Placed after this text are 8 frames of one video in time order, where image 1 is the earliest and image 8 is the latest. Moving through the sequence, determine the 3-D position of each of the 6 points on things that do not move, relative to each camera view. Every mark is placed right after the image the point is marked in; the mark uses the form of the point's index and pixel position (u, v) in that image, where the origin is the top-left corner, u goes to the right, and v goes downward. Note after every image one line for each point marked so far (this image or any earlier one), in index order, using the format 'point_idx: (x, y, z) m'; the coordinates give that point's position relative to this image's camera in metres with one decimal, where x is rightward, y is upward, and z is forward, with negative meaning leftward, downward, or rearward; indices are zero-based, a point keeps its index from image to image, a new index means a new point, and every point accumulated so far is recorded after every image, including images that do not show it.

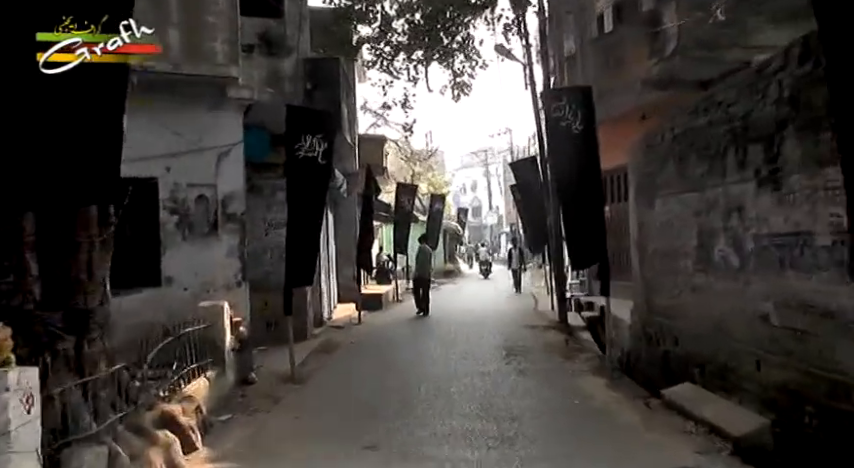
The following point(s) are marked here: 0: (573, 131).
0: (+2.1, +1.5, +7.9) m
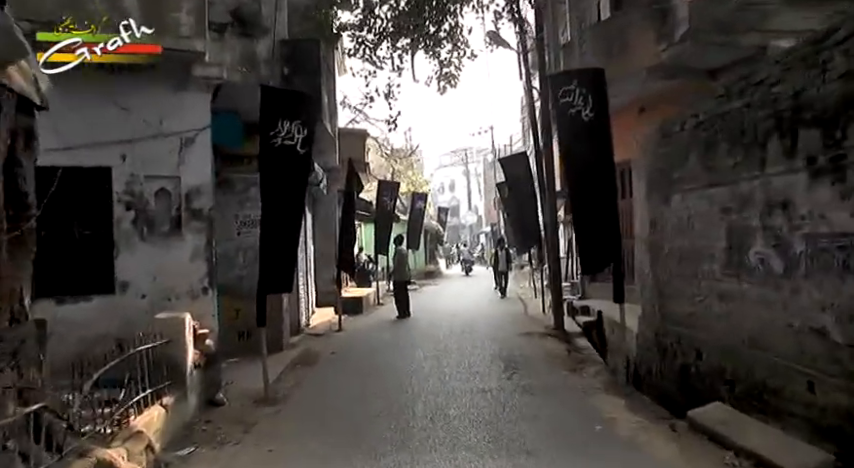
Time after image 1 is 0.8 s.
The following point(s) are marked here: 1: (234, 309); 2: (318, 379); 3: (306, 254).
0: (+2.0, +1.5, +7.1) m
1: (-3.4, -1.3, +9.6) m
2: (-1.6, -2.2, +8.1) m
3: (-2.8, -0.5, +12.7) m
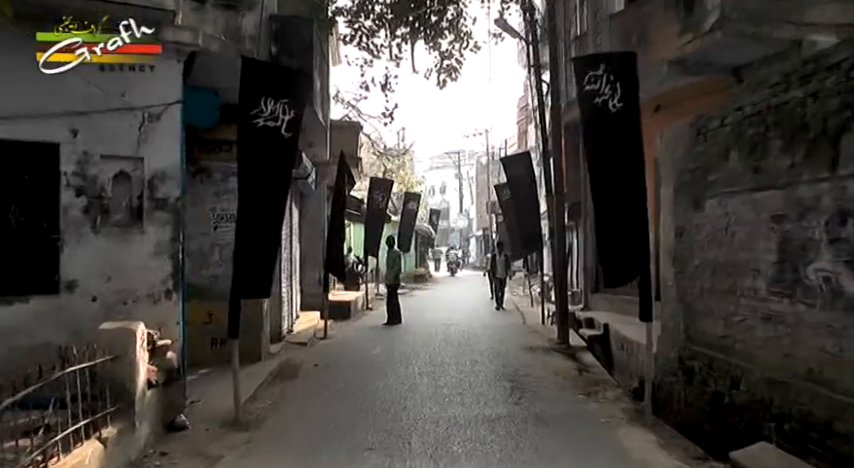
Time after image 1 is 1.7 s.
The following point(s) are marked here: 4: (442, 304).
0: (+2.1, +1.4, +6.2) m
1: (-3.5, -1.3, +8.6) m
2: (-1.7, -2.1, +7.1) m
3: (-3.0, -0.4, +11.7) m
4: (+0.5, -2.5, +19.5) m
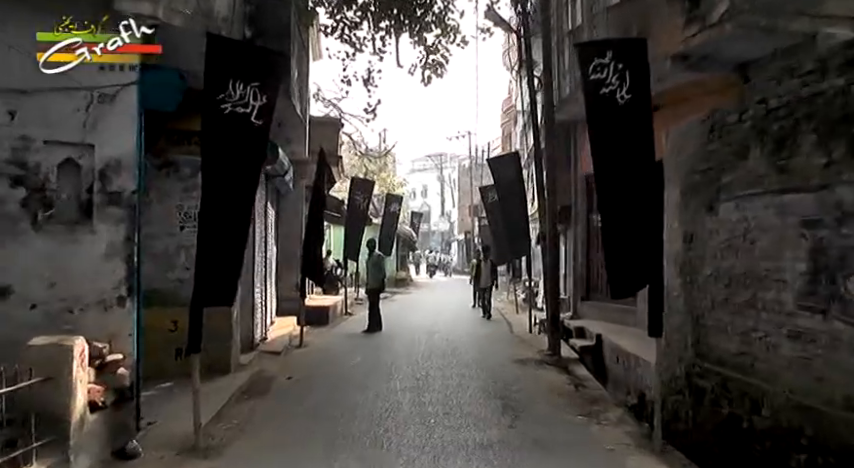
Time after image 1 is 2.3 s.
0: (+2.0, +1.4, +5.7) m
1: (-3.7, -1.3, +7.8) m
2: (-1.9, -2.2, +6.4) m
3: (-3.3, -0.5, +10.9) m
4: (-0.1, -2.7, +18.8) m
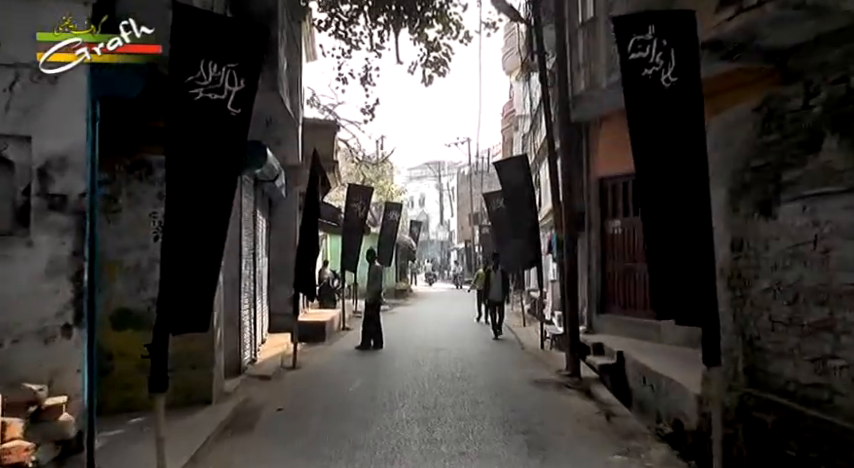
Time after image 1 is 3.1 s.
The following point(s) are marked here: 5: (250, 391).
0: (+2.1, +1.3, +4.8) m
1: (-3.6, -1.4, +6.8) m
2: (-1.7, -2.3, +5.4) m
3: (-3.2, -0.7, +10.0) m
4: (0.0, -3.0, +17.9) m
5: (-2.6, -2.3, +7.9) m
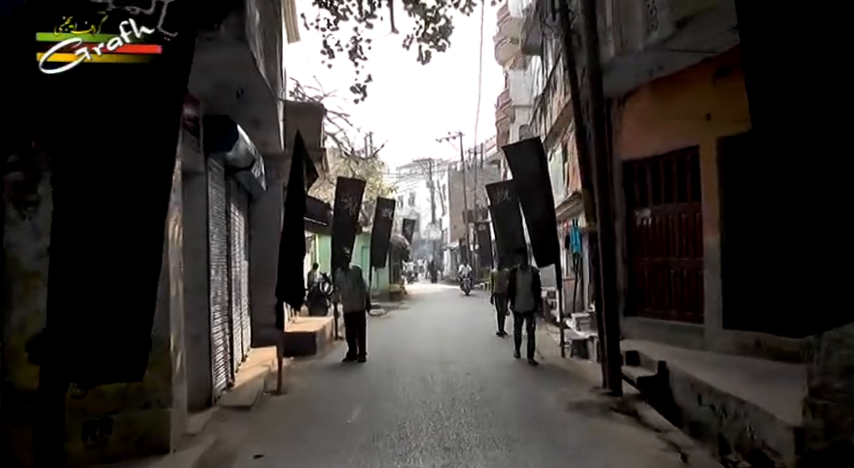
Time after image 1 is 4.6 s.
0: (+2.3, +1.4, +3.3) m
1: (-3.4, -1.4, +5.2) m
2: (-1.5, -2.2, +3.8) m
3: (-3.1, -0.7, +8.4) m
4: (0.0, -2.9, +16.3) m
5: (-2.4, -2.3, +6.3) m
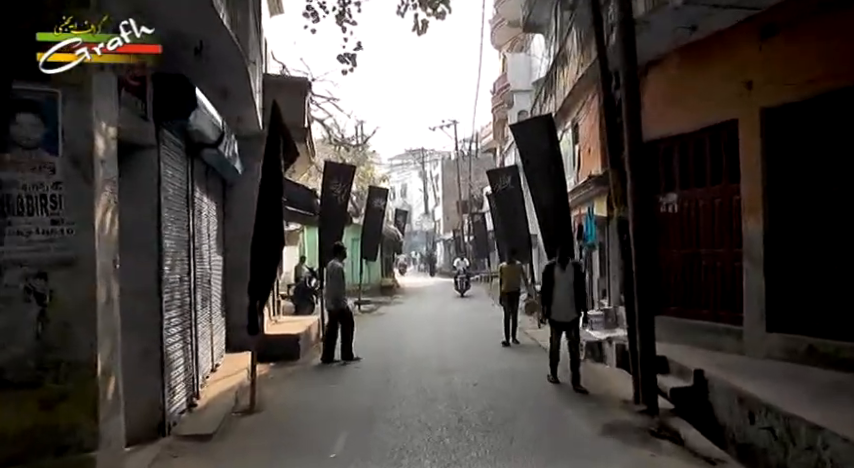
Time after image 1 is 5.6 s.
0: (+2.4, +1.5, +2.0) m
1: (-3.3, -1.3, +3.9) m
2: (-1.4, -2.2, +2.6) m
3: (-3.1, -0.5, +7.1) m
4: (-0.1, -2.6, +15.1) m
5: (-2.3, -2.2, +5.0) m
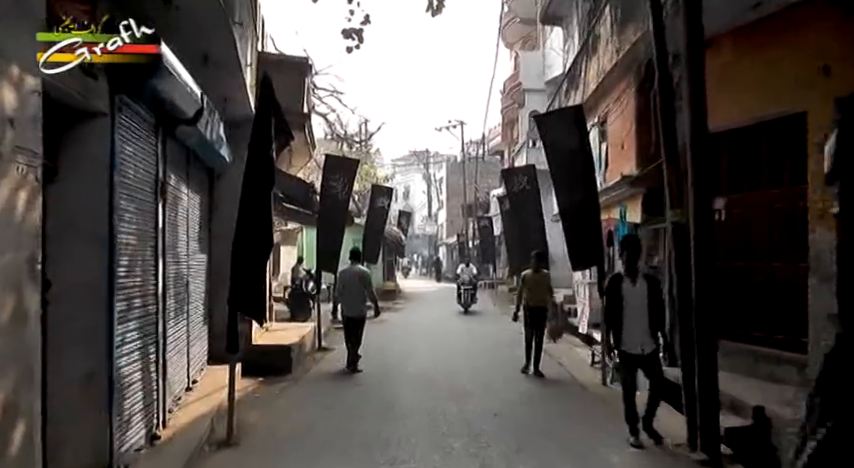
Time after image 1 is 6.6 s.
0: (+2.6, +1.4, +0.9) m
1: (-3.2, -1.2, +2.7) m
2: (-1.3, -2.1, +1.4) m
3: (-2.9, -0.5, +5.9) m
4: (0.0, -2.7, +13.9) m
5: (-2.2, -2.1, +3.8) m
